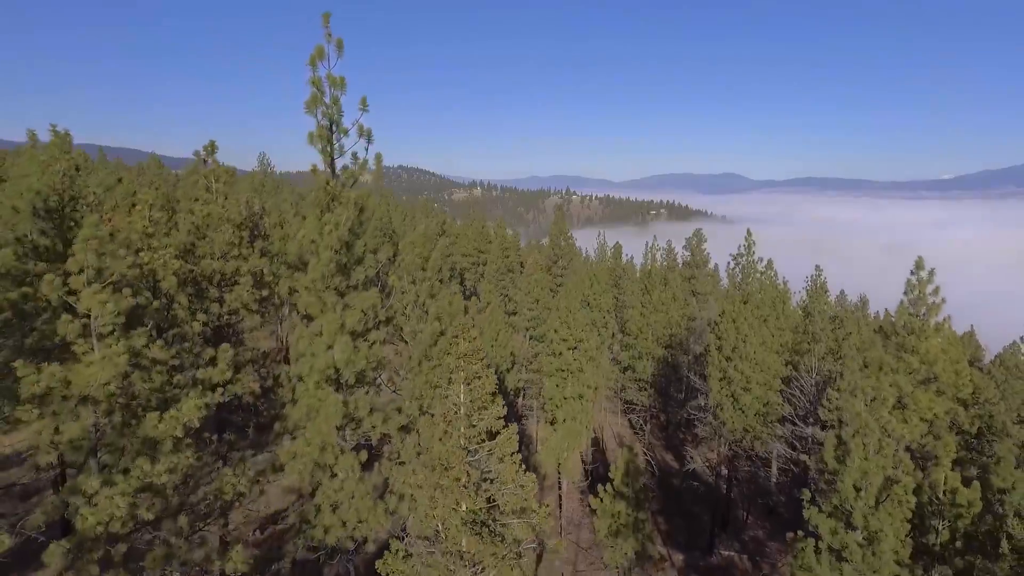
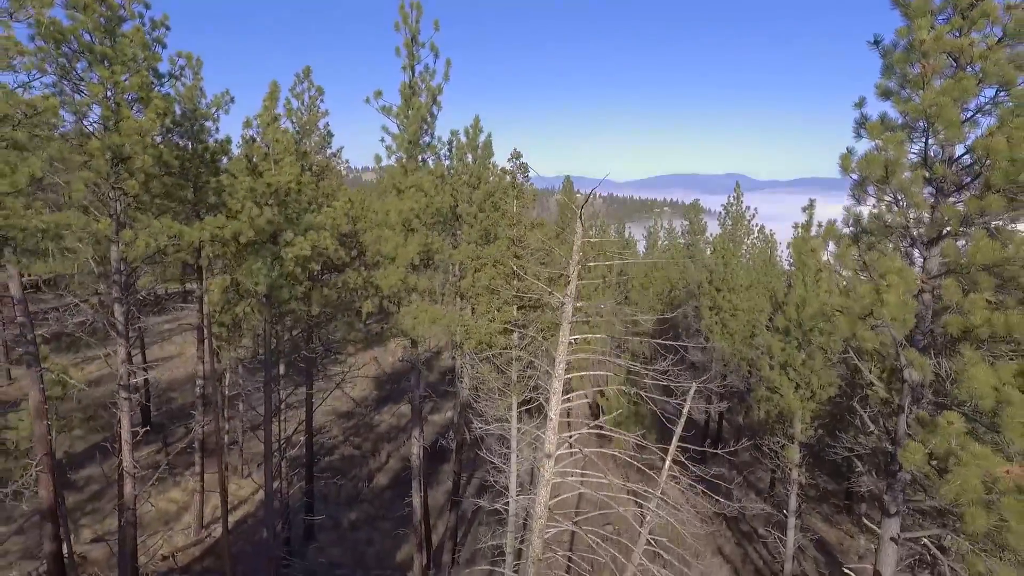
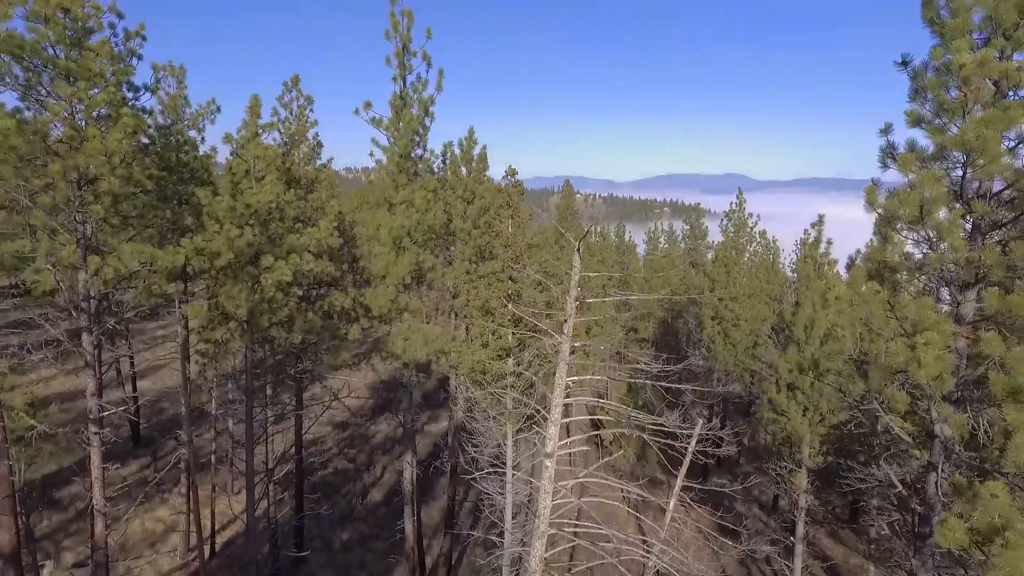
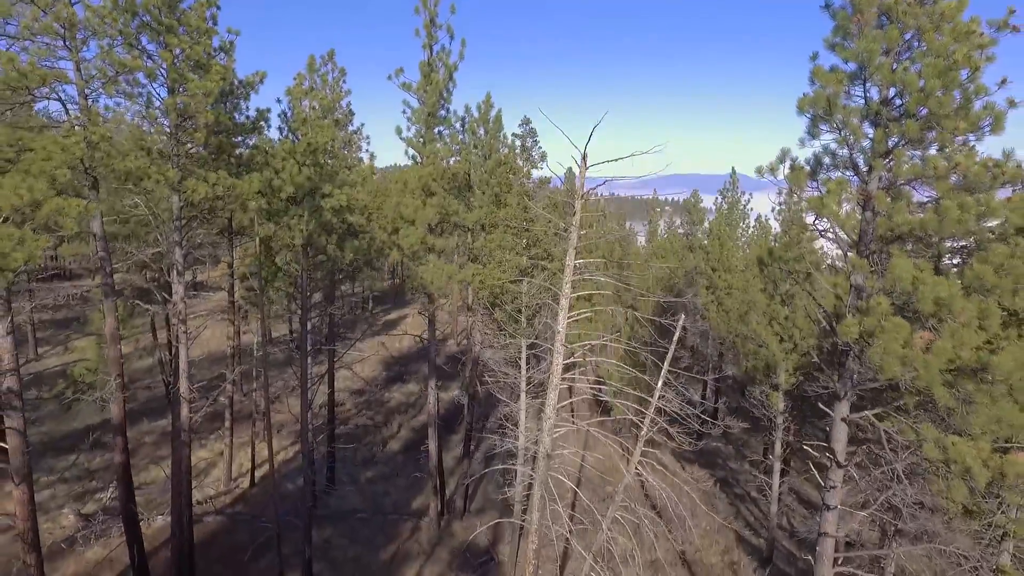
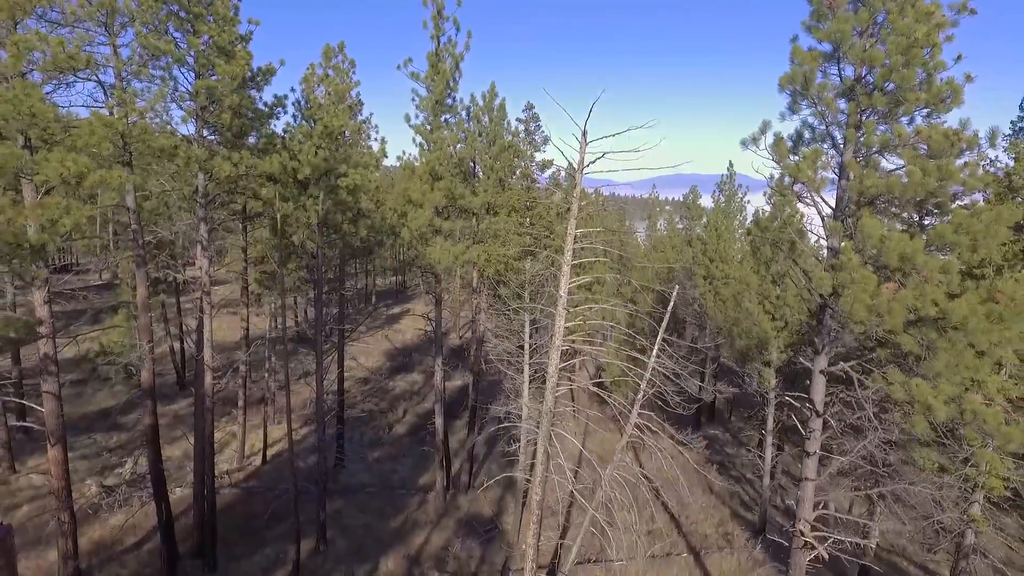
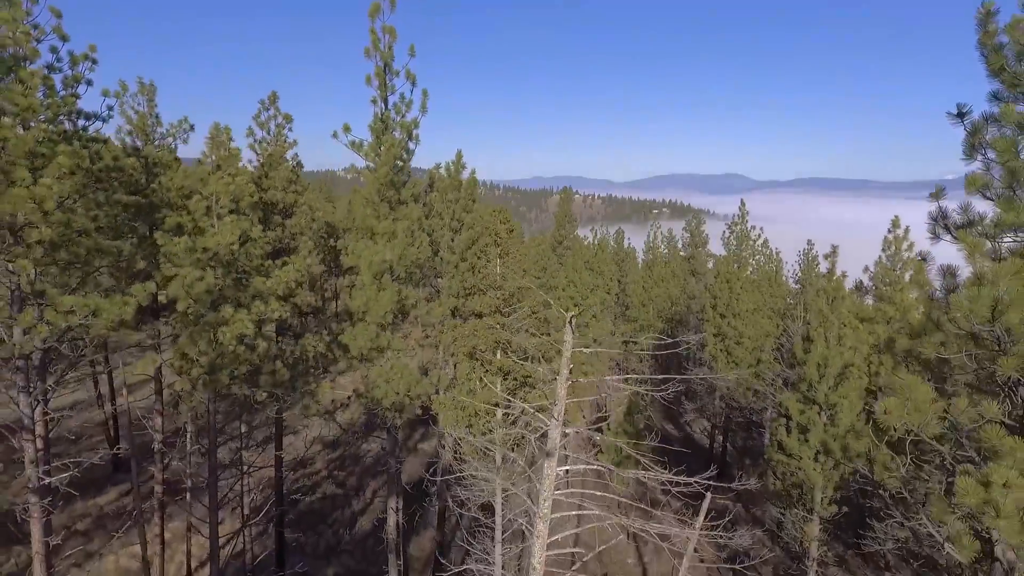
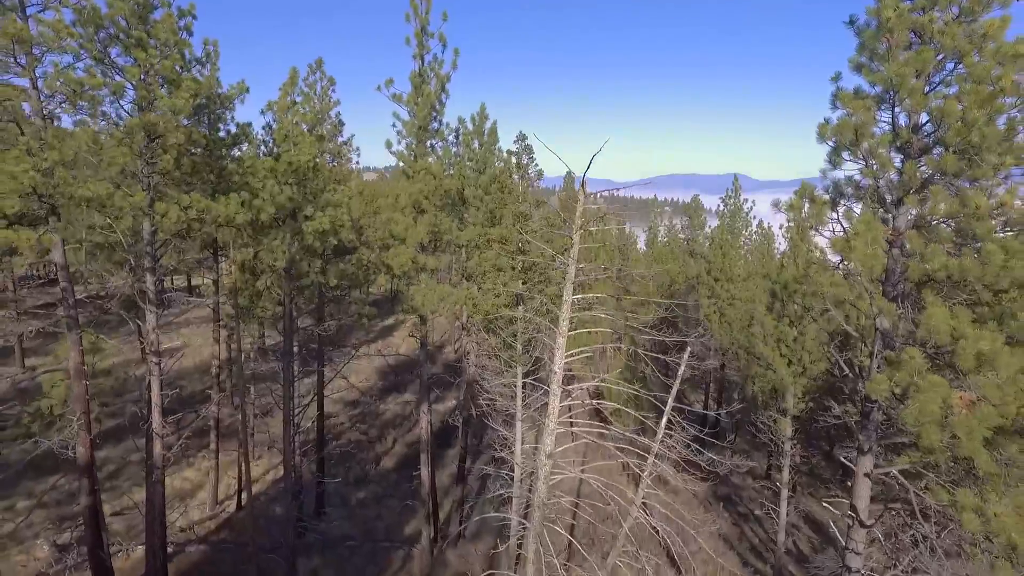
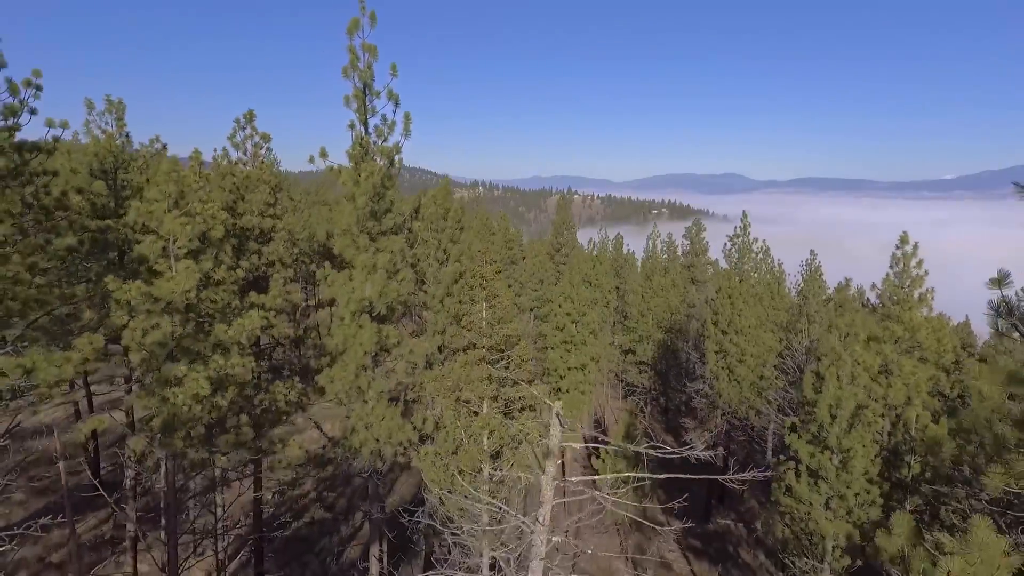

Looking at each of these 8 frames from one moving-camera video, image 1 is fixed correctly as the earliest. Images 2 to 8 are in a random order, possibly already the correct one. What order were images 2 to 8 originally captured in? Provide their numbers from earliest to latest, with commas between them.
8, 6, 3, 2, 7, 4, 5
